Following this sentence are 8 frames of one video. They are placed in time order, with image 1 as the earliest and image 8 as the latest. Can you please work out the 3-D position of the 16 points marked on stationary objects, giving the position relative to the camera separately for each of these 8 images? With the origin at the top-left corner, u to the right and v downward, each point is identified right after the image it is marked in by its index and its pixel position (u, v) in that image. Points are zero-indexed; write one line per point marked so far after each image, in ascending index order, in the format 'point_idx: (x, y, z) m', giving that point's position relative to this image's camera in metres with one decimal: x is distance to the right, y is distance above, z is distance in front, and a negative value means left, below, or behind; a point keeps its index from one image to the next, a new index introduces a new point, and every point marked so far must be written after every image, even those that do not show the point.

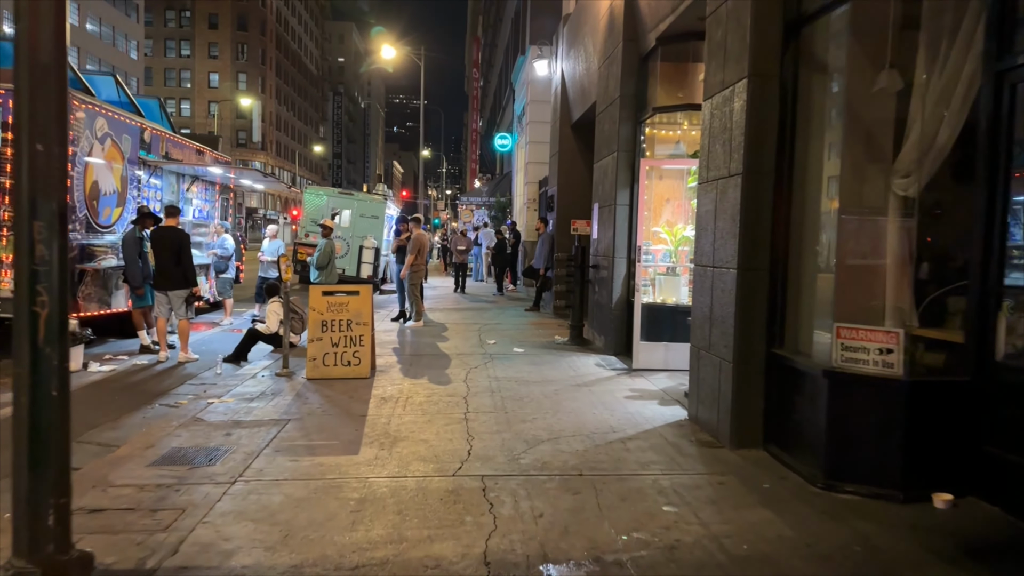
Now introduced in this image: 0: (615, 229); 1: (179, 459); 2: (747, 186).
0: (+1.2, +0.7, +8.8) m
1: (-2.2, -1.1, +4.9) m
2: (+1.6, +0.7, +5.0) m
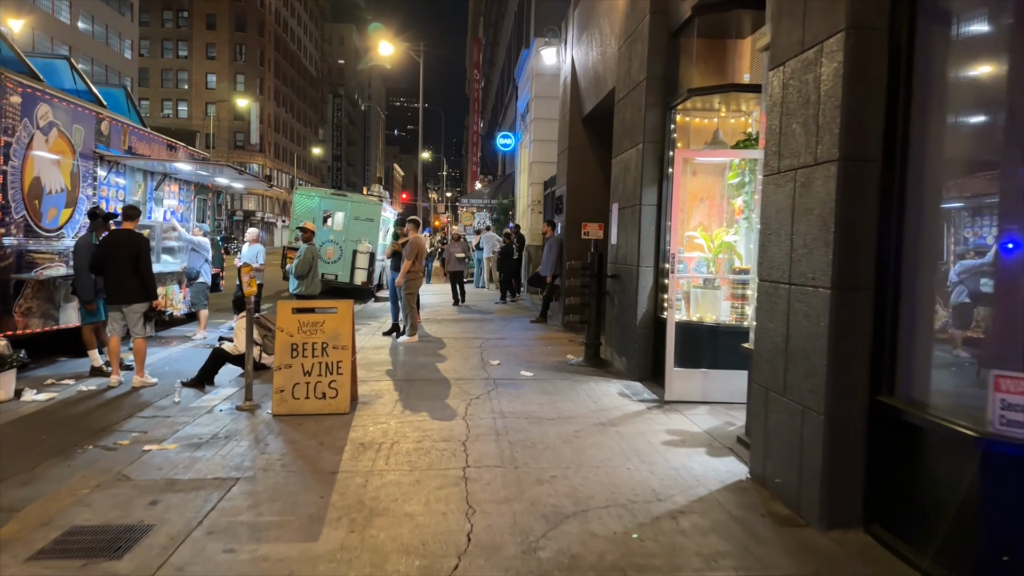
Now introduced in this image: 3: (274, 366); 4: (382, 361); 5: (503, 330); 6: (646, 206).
0: (+1.3, +0.6, +7.5) m
1: (-2.1, -1.3, +3.6) m
2: (+1.6, +0.6, +3.7) m
3: (-2.0, -0.7, +6.2) m
4: (-1.5, -0.9, +8.8) m
5: (-0.1, -0.7, +11.7) m
6: (+1.3, +0.8, +7.4) m
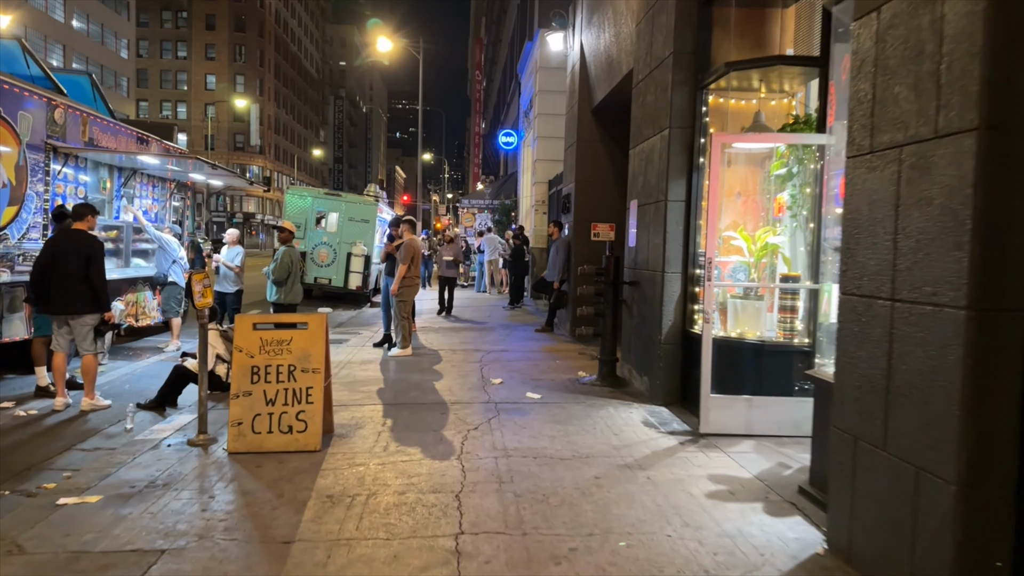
0: (+1.3, +0.5, +6.4) m
1: (-2.1, -1.3, +2.6) m
2: (+1.7, +0.5, +2.6) m
3: (-1.9, -0.7, +5.1) m
4: (-1.5, -0.9, +7.8) m
5: (-0.1, -0.7, +10.7) m
6: (+1.4, +0.7, +6.4) m
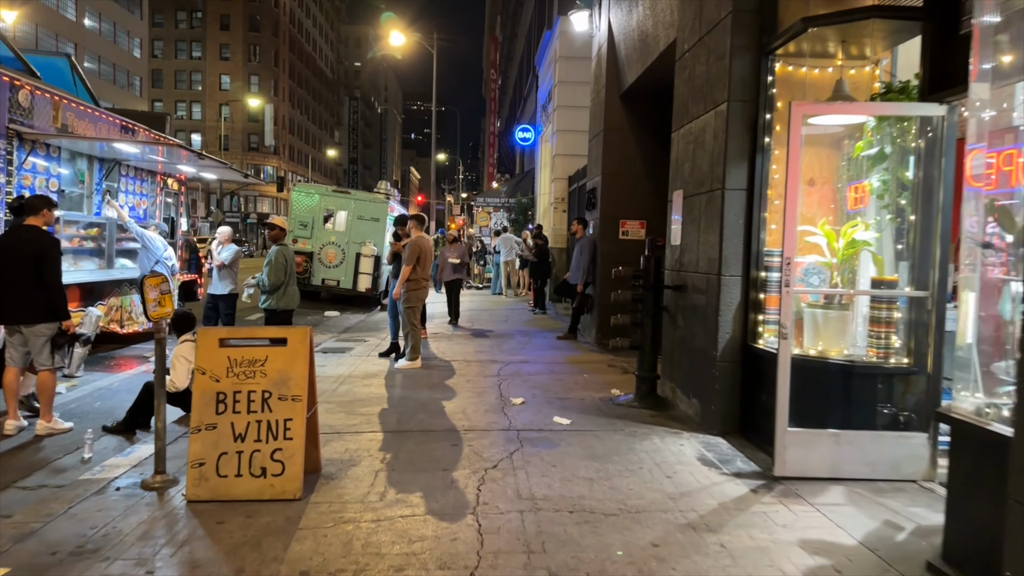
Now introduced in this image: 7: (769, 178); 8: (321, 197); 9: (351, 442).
0: (+1.5, +0.4, +5.4) m
1: (-2.0, -1.4, +1.5) m
2: (+1.8, +0.4, +1.5) m
3: (-1.8, -0.8, +4.1) m
4: (-1.3, -1.0, +6.7) m
5: (+0.2, -0.8, +9.6) m
6: (+1.6, +0.7, +5.3) m
7: (+1.8, +0.8, +5.3) m
8: (-4.6, +2.2, +17.7) m
9: (-1.1, -1.1, +5.2) m
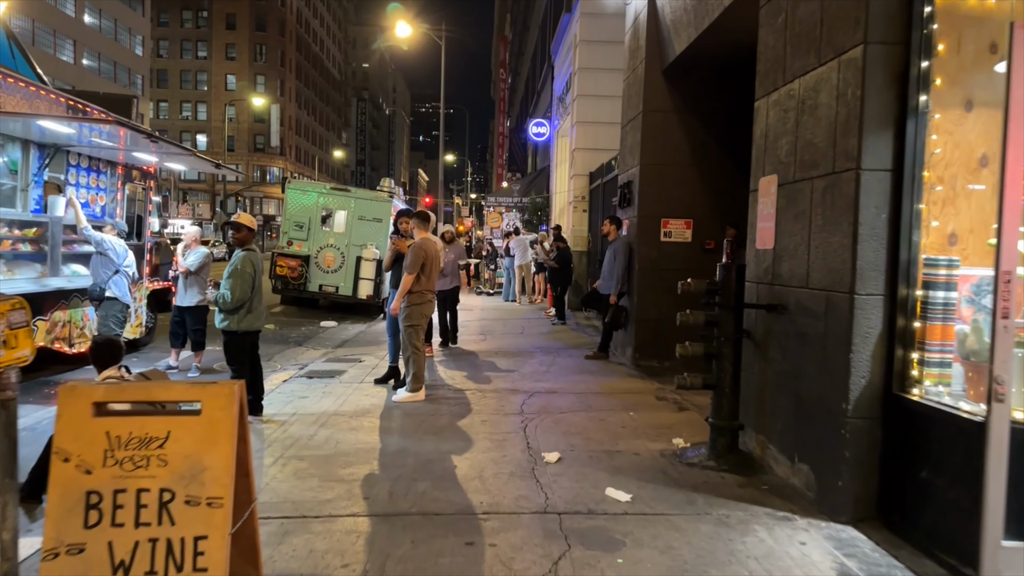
0: (+1.7, +0.3, +3.7) m
1: (-1.8, -1.5, -0.1) m
2: (+1.9, +0.3, -0.1) m
3: (-1.6, -0.9, +2.5) m
4: (-1.1, -1.1, +5.1) m
5: (+0.5, -0.9, +8.0) m
6: (+1.8, +0.6, +3.7) m
7: (+2.0, +0.7, +3.6) m
8: (-4.2, +2.0, +16.2) m
9: (-0.9, -1.2, +3.6) m
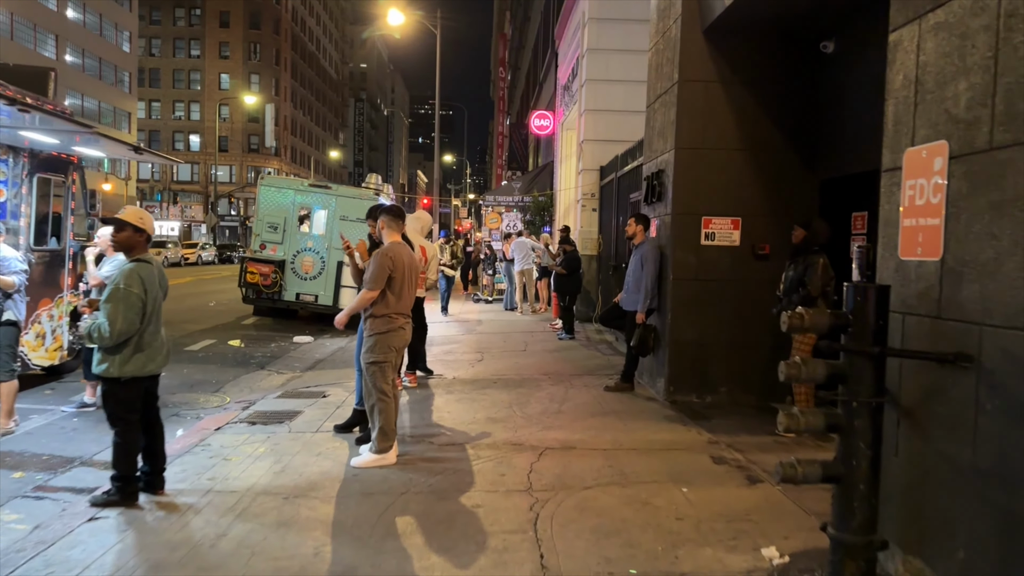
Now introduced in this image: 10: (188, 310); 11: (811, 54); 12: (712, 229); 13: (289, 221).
0: (+1.7, +0.2, +1.9) m
1: (-1.8, -1.6, -1.8) m
2: (+2.0, +0.2, -1.9) m
3: (-1.6, -1.0, +0.7) m
4: (-1.0, -1.3, +3.3) m
5: (+0.5, -1.1, +6.2) m
6: (+1.8, +0.4, +1.9) m
7: (+2.1, +0.5, +1.9) m
8: (-4.2, +1.9, +14.4) m
9: (-0.9, -1.3, +1.8) m
10: (-7.1, -0.5, +16.3) m
11: (+2.8, +2.2, +6.9) m
12: (+1.9, +0.5, +6.9) m
13: (-4.4, +1.3, +14.4) m
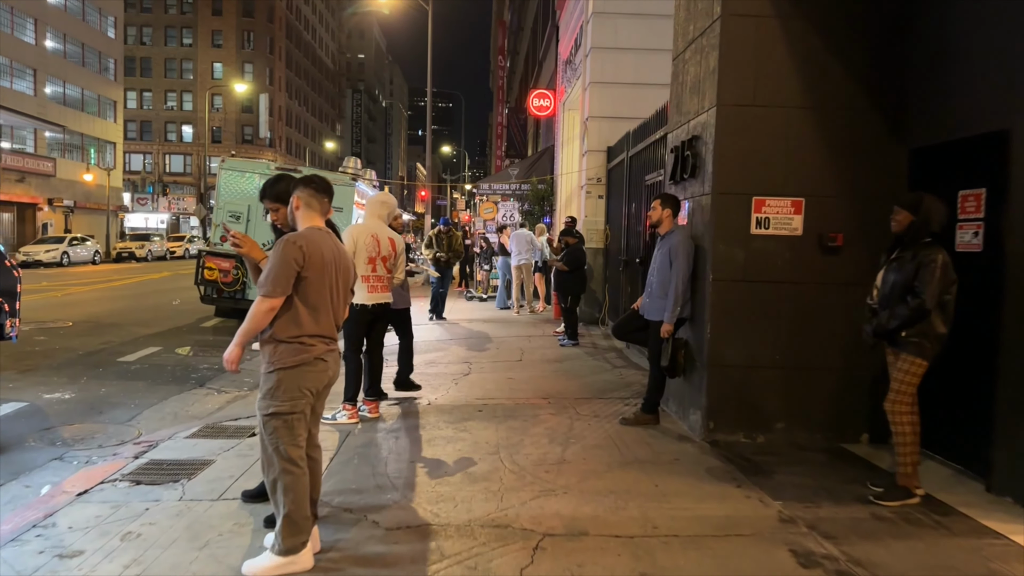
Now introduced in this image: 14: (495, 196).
0: (+1.6, +0.1, +0.2) m
1: (-1.9, -1.7, -3.5) m
2: (+1.9, +0.1, -3.6) m
3: (-1.7, -1.1, -1.0) m
4: (-1.1, -1.3, +1.6) m
5: (+0.4, -1.1, +4.5) m
6: (+1.7, +0.4, +0.2) m
7: (+2.0, +0.5, +0.1) m
8: (-4.3, +1.9, +12.7) m
9: (-1.0, -1.4, +0.1) m
10: (-7.2, -0.4, +14.6) m
11: (+2.7, +2.2, +5.2) m
12: (+1.8, +0.5, +5.2) m
13: (-4.5, +1.3, +12.7) m
14: (-0.4, +2.4, +19.2) m
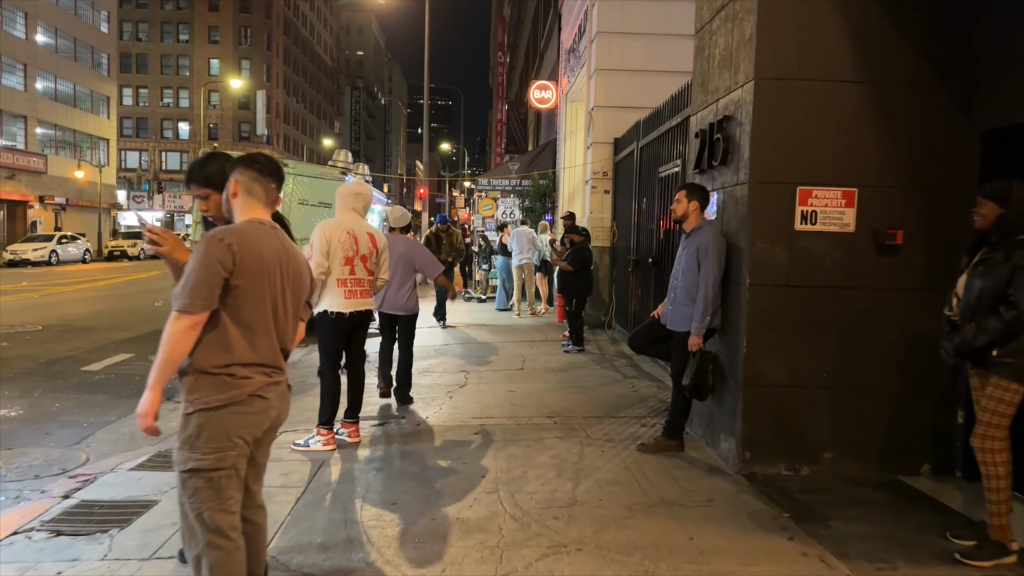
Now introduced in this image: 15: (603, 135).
0: (+1.6, 0.0, -0.6) m
1: (-1.9, -1.8, -4.3) m
2: (+1.9, 0.0, -4.4) m
3: (-1.6, -1.2, -1.8) m
4: (-1.1, -1.4, +0.9) m
5: (+0.4, -1.1, +3.7) m
6: (+1.7, +0.3, -0.6) m
7: (+2.0, +0.4, -0.6) m
8: (-4.3, +1.9, +11.9) m
9: (-1.0, -1.5, -0.7) m
10: (-7.2, -0.4, +13.8) m
11: (+2.7, +2.1, +4.4) m
12: (+1.8, +0.5, +4.4) m
13: (-4.5, +1.3, +11.9) m
14: (-0.4, +2.4, +18.4) m
15: (+1.4, +2.4, +11.5) m
